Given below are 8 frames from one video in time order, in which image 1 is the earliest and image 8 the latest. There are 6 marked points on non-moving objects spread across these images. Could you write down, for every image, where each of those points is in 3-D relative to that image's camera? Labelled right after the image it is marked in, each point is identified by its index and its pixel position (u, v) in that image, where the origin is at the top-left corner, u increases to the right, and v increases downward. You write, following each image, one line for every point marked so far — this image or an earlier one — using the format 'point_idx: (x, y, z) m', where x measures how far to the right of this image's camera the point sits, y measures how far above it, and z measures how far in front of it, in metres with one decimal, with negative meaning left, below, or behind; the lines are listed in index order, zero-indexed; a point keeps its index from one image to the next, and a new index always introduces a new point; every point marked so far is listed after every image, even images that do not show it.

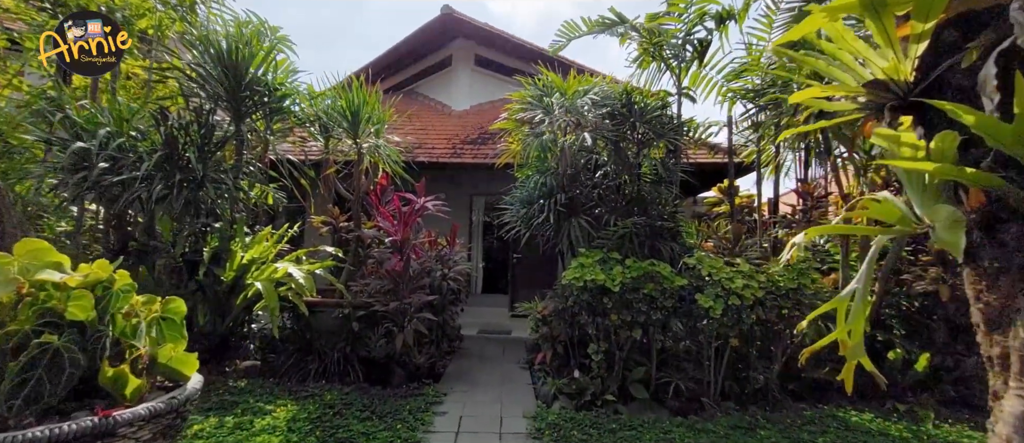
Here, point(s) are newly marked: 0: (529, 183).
0: (+0.2, +0.3, +4.2) m
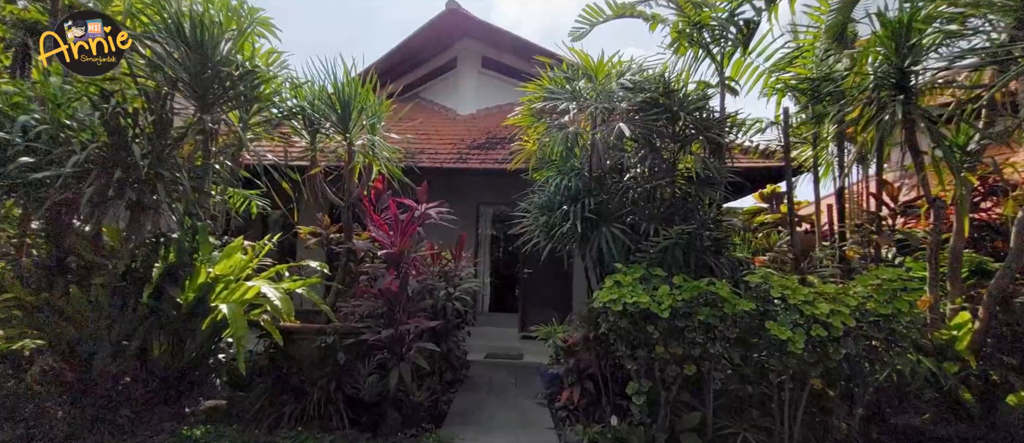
0: (+0.3, +0.3, +3.6) m
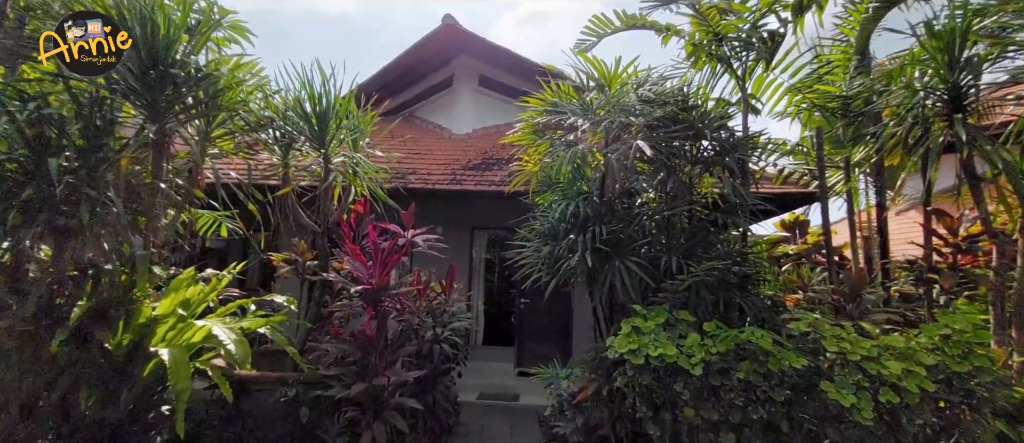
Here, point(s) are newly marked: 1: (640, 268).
0: (+0.3, +0.1, +3.1) m
1: (+0.8, -0.3, +2.8) m
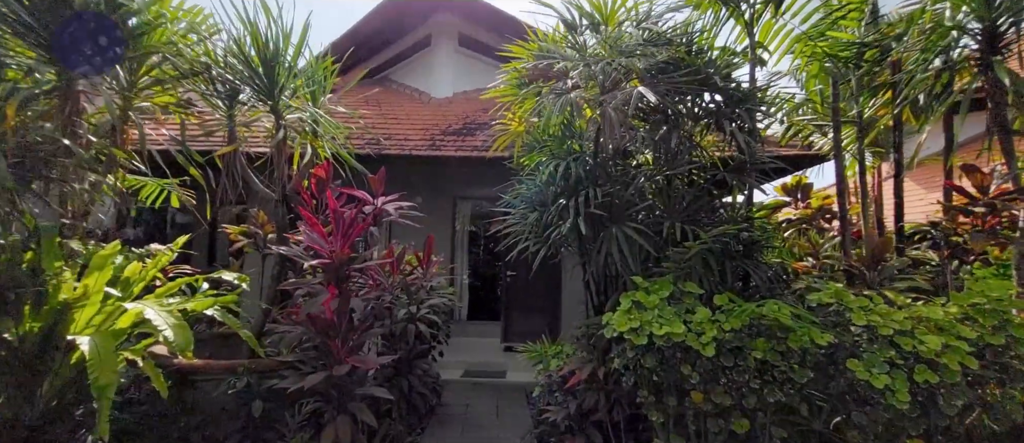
0: (+0.2, +0.3, +2.8) m
1: (+0.7, -0.1, +2.5) m
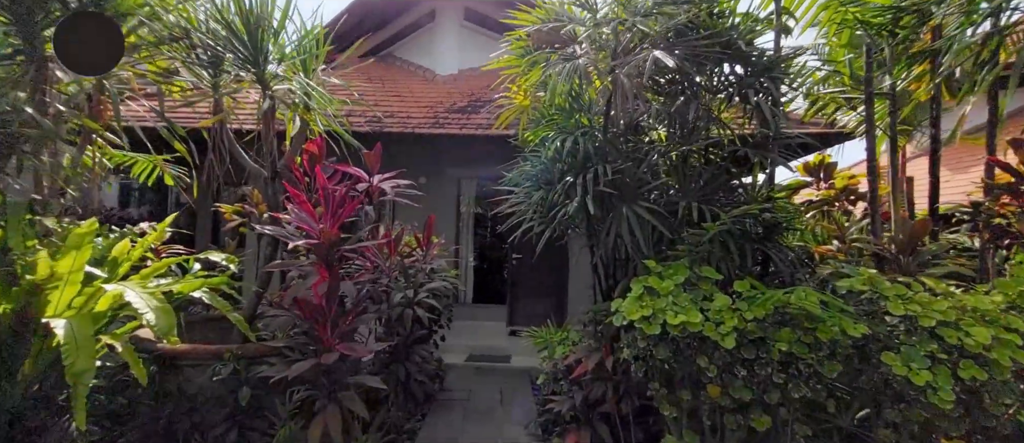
0: (+0.2, +0.4, +2.6) m
1: (+0.7, 0.0, +2.3) m
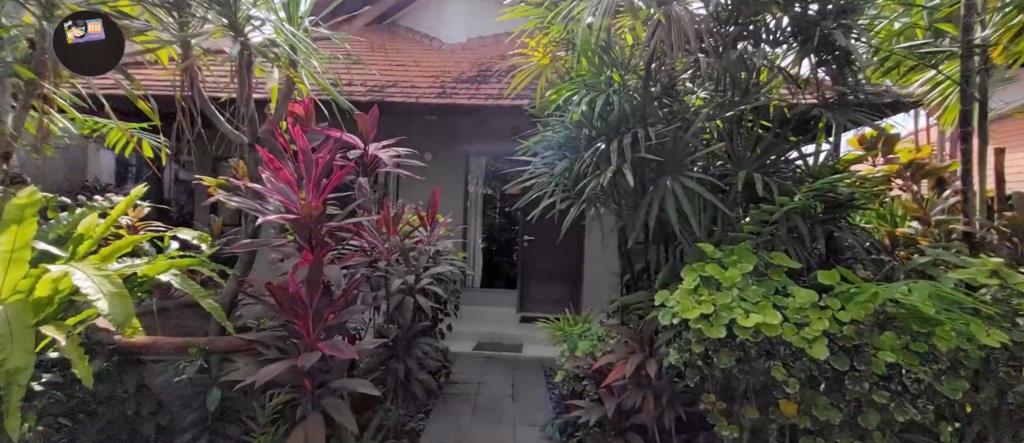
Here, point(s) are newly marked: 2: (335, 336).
0: (+0.3, +0.5, +2.2) m
1: (+0.8, +0.1, +1.9) m
2: (-0.7, -0.4, +1.8) m
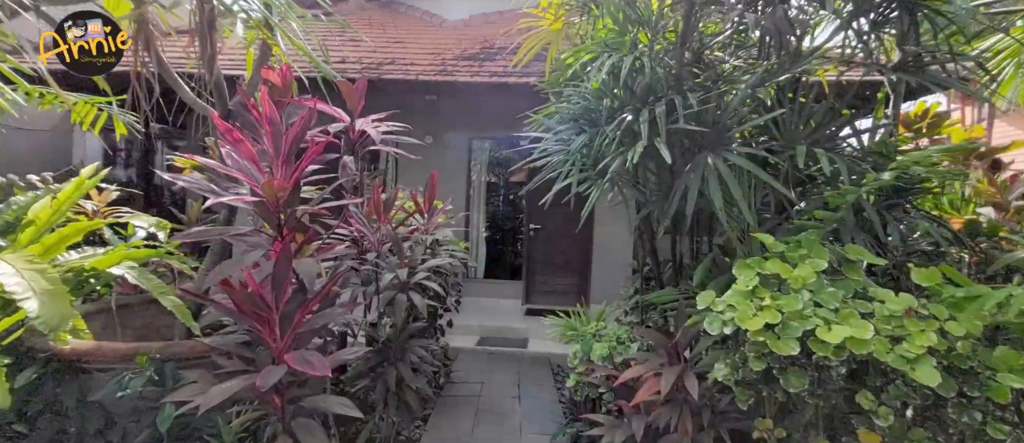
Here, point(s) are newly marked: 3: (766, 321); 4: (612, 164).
0: (+0.3, +0.6, +1.9) m
1: (+0.8, +0.2, +1.6) m
2: (-0.6, -0.4, +1.5) m
3: (+0.6, -0.2, +1.1) m
4: (+0.3, +0.2, +1.6) m
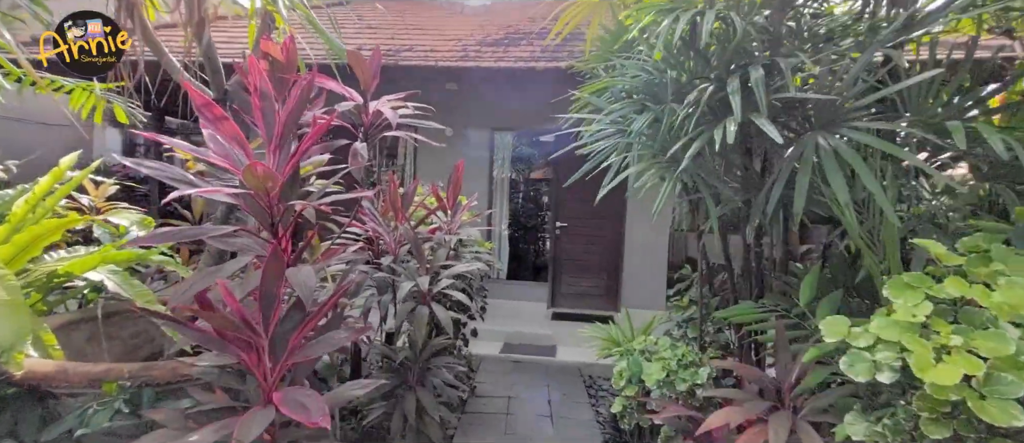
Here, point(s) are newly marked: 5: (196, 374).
0: (+0.5, +0.6, +1.5) m
1: (+0.9, +0.2, +1.3) m
2: (-0.5, -0.4, +1.2) m
3: (+0.7, -0.2, +0.8) m
4: (+0.5, +0.2, +1.3) m
5: (-0.8, -0.4, +1.1) m
